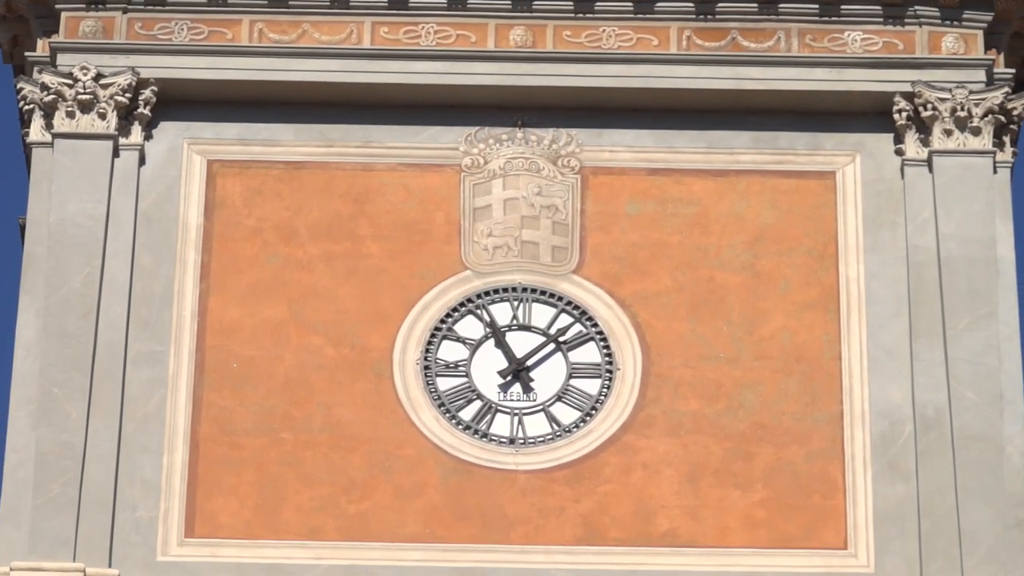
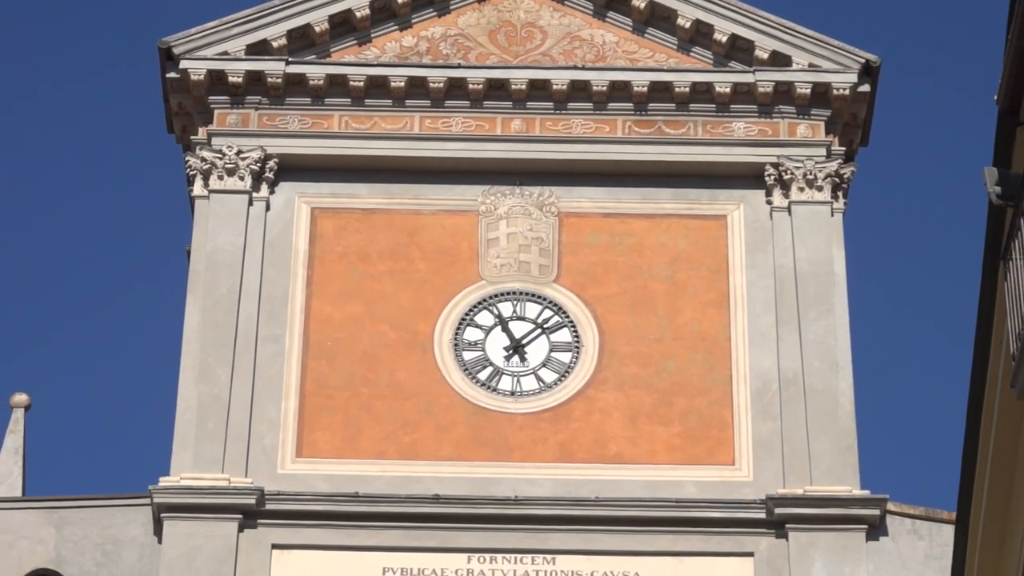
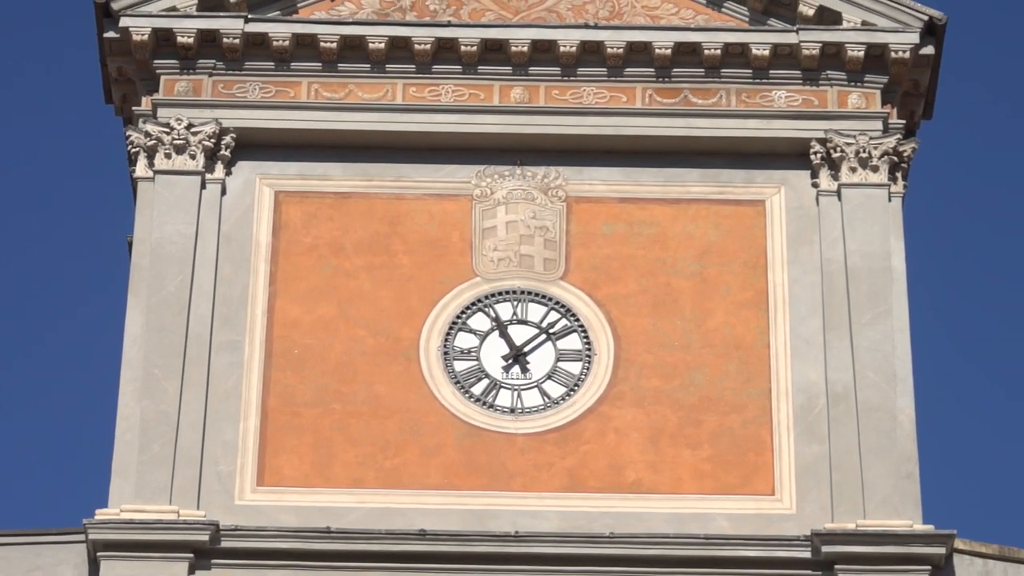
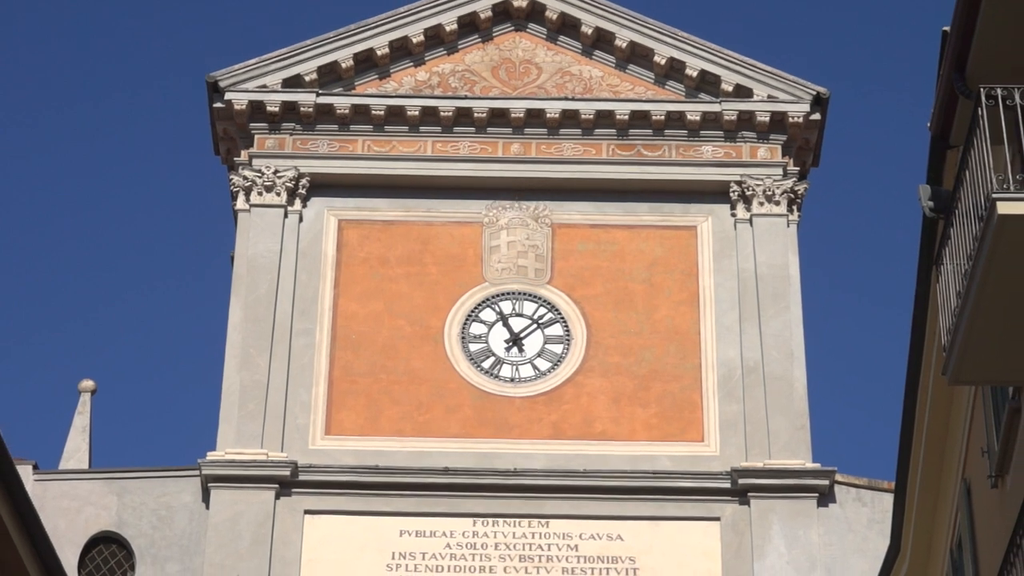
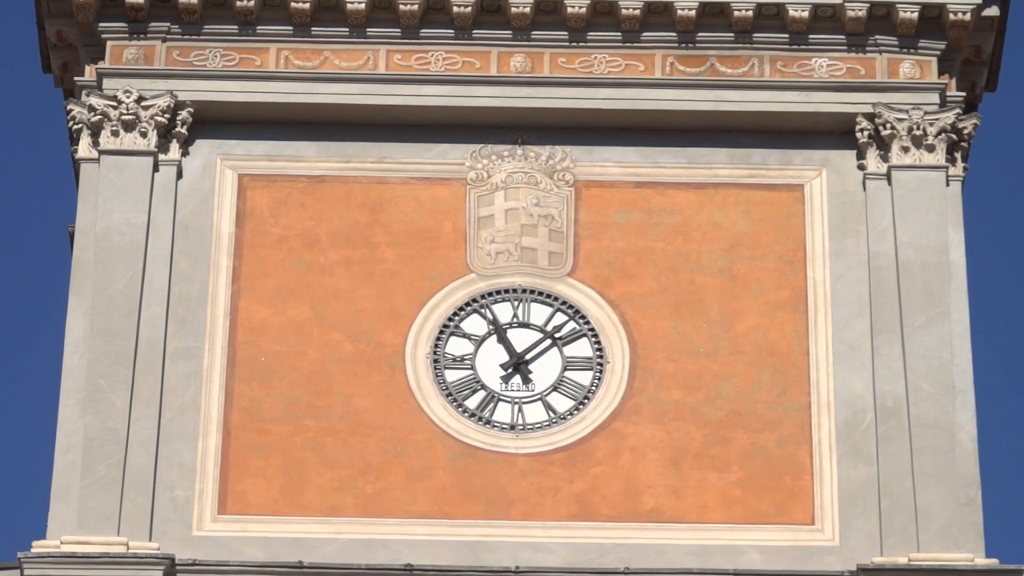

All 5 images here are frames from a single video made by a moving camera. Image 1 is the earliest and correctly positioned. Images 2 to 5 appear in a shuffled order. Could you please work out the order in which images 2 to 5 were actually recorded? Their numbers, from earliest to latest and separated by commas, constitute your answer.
5, 3, 2, 4
